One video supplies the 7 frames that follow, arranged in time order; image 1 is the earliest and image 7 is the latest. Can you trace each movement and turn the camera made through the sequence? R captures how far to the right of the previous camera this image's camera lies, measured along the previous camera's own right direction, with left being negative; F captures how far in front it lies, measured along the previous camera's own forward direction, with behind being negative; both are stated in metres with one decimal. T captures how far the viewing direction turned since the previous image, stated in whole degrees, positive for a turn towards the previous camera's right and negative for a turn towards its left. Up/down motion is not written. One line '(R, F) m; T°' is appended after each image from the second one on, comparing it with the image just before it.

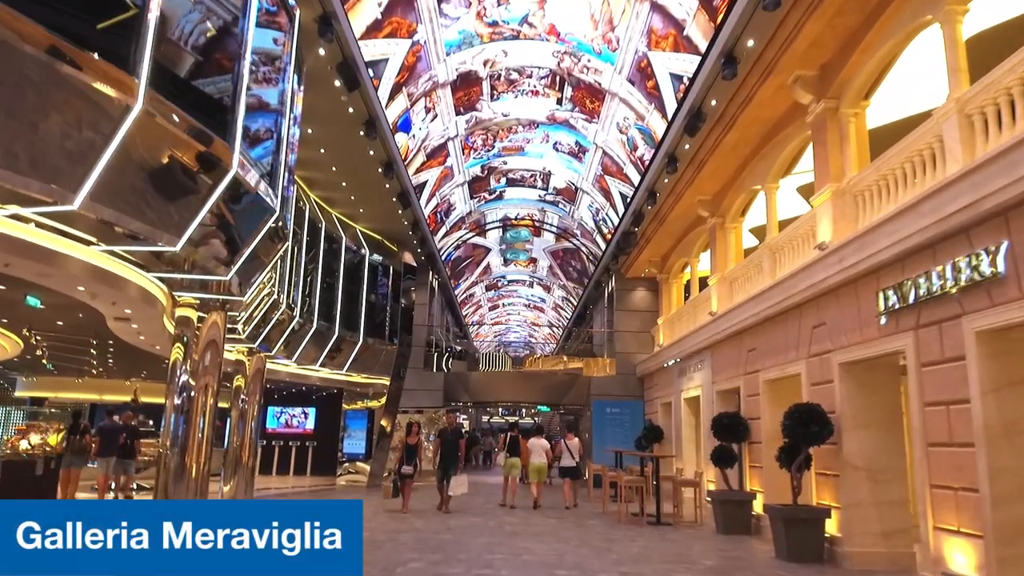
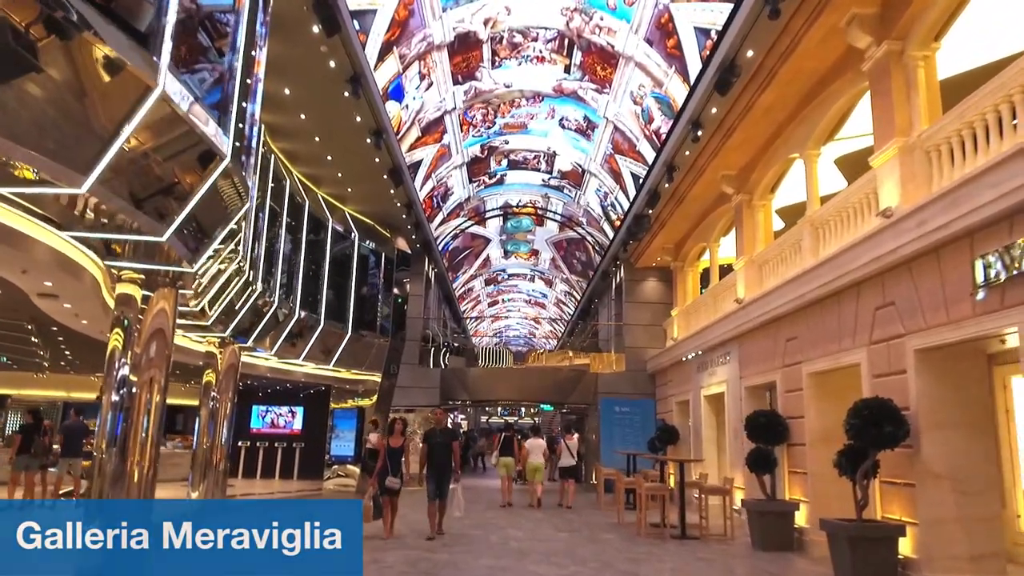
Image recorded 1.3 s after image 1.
(-0.1, +1.2) m; 0°
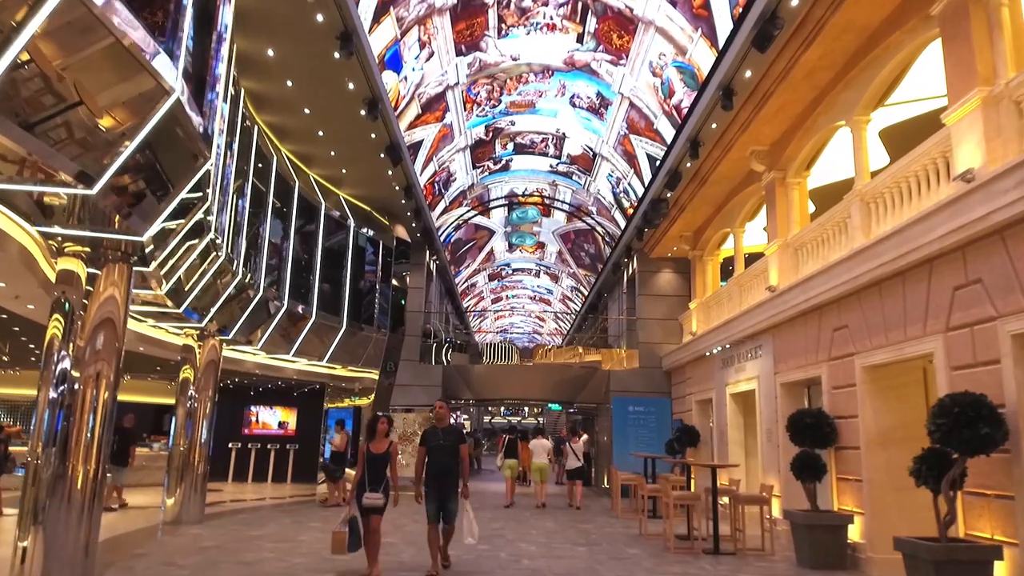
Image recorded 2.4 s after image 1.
(-0.1, +1.0) m; 0°
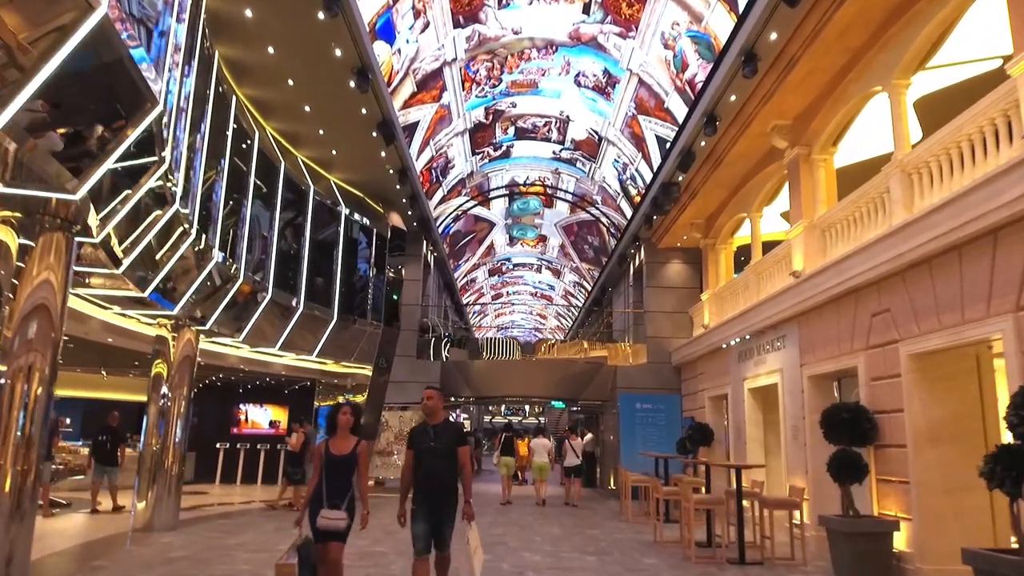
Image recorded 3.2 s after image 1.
(0.0, +0.7) m; 0°
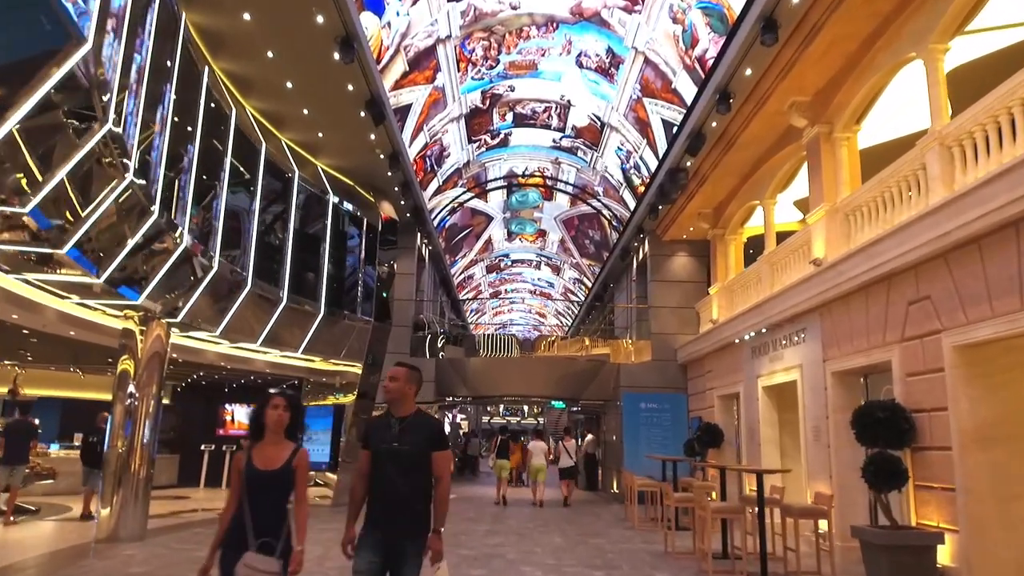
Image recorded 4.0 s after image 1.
(0.0, +0.7) m; 0°
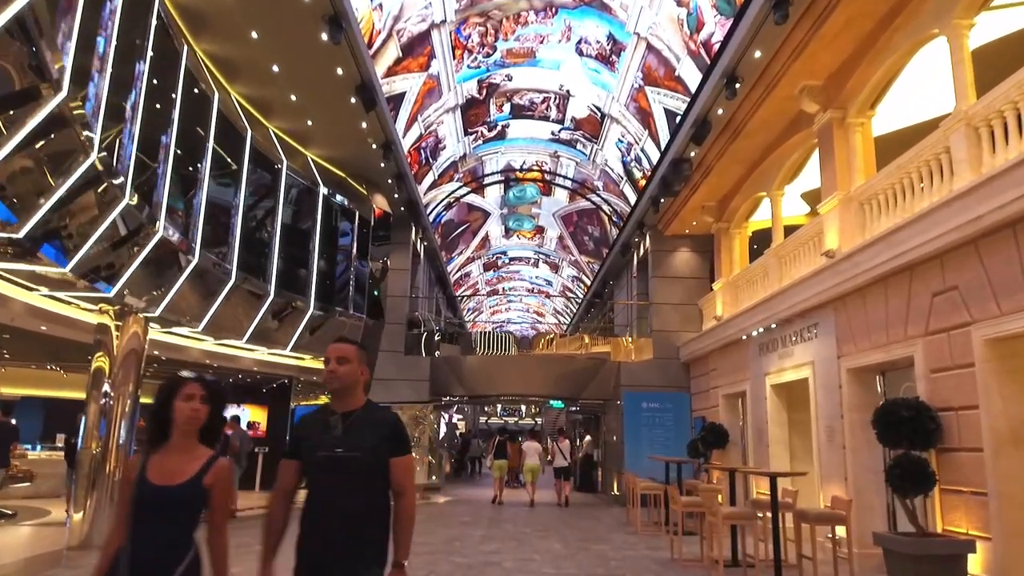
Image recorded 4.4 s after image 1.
(0.0, +0.4) m; 0°
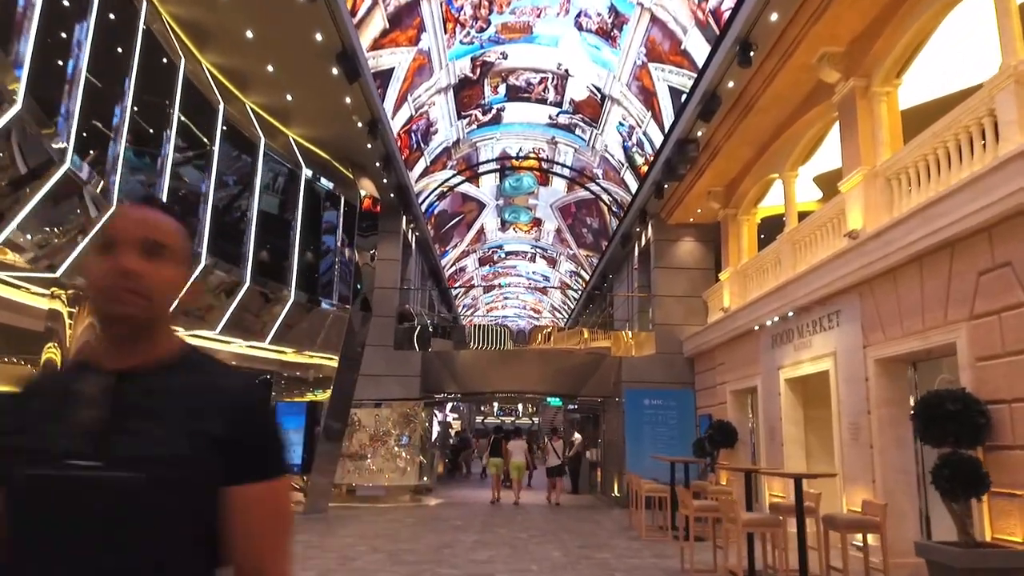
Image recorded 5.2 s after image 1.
(0.0, +0.7) m; 0°
